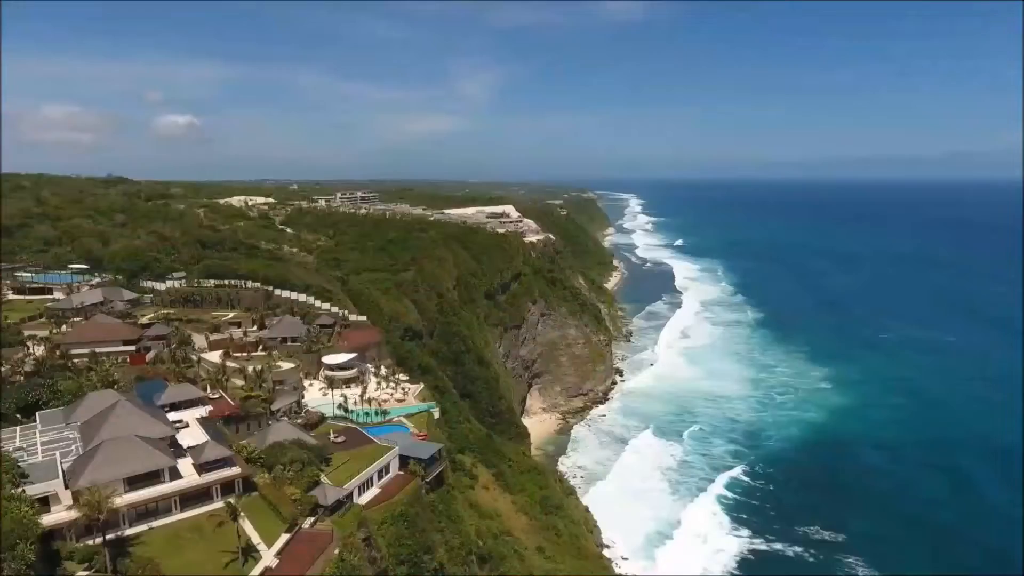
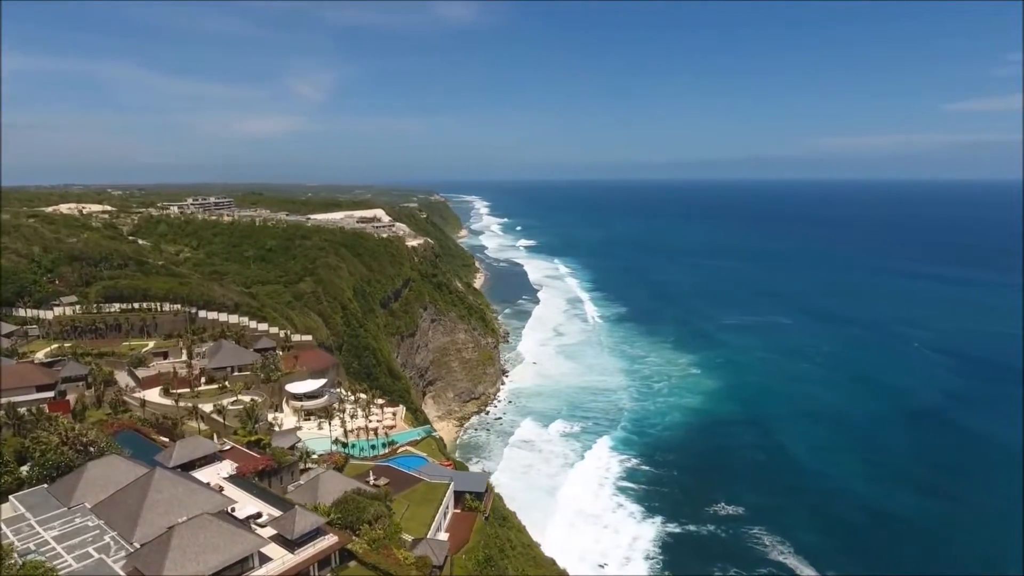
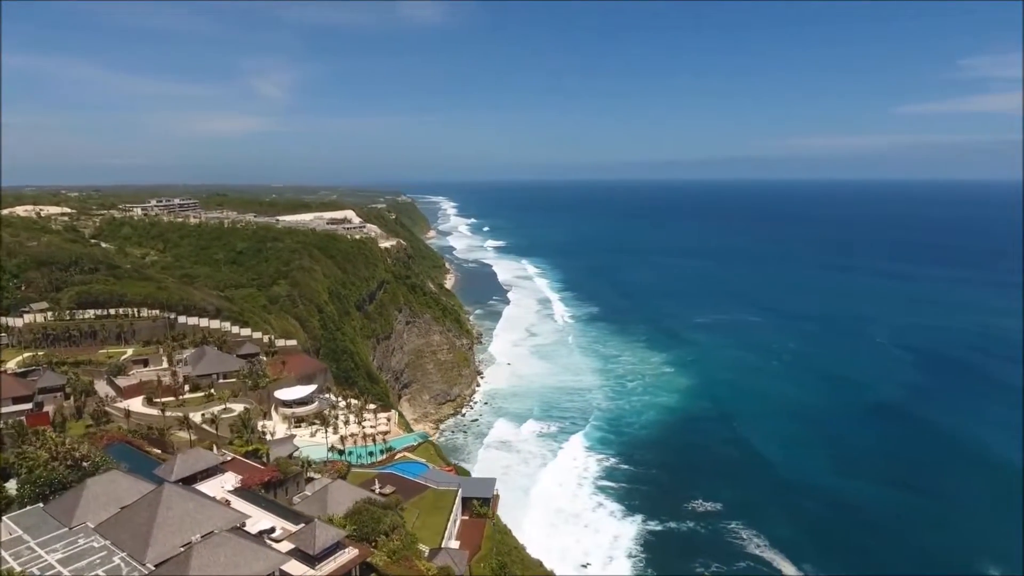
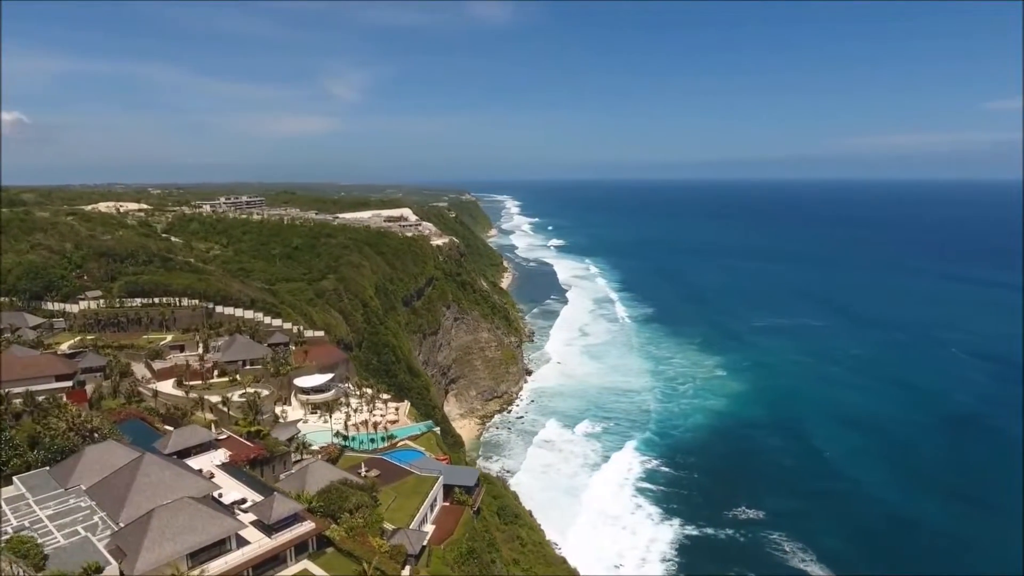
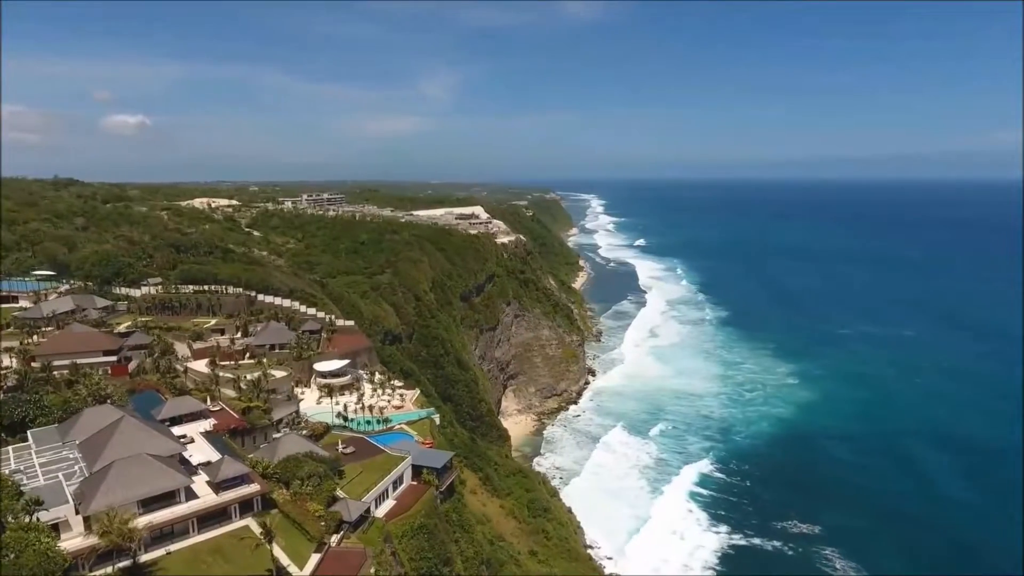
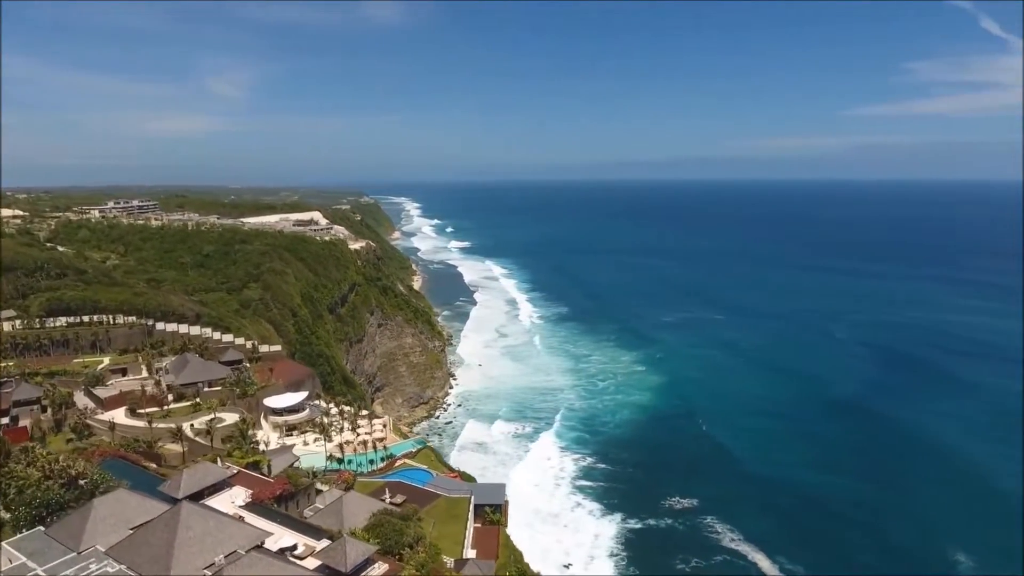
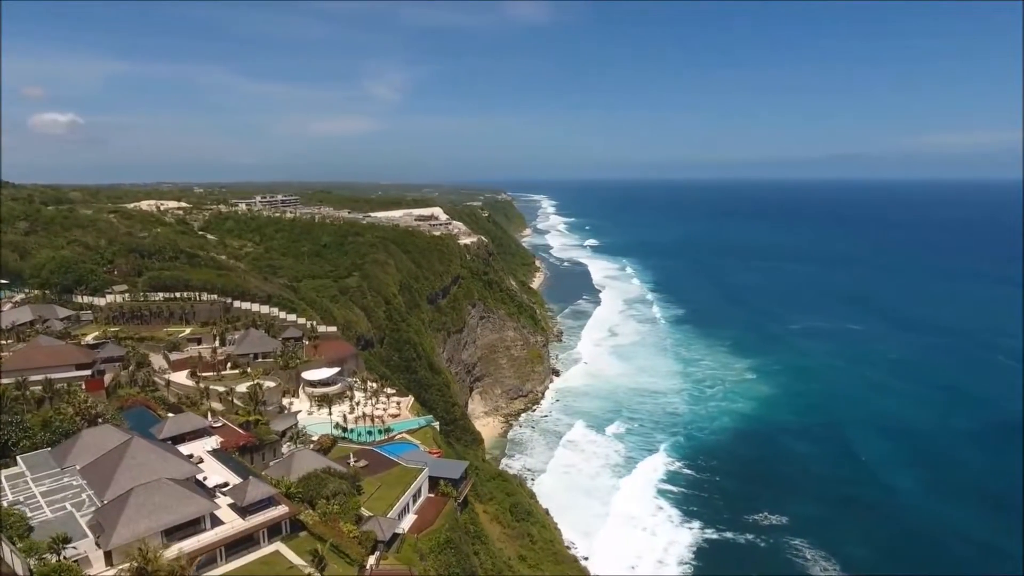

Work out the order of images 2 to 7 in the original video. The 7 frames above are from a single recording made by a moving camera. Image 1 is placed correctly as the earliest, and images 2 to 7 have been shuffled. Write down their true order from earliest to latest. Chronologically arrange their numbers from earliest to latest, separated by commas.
5, 7, 4, 2, 3, 6
